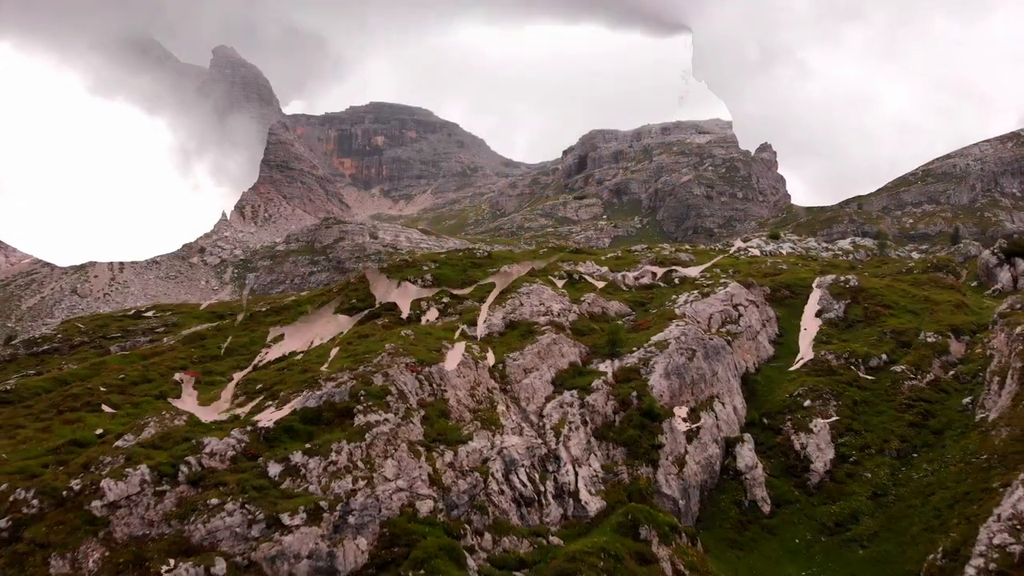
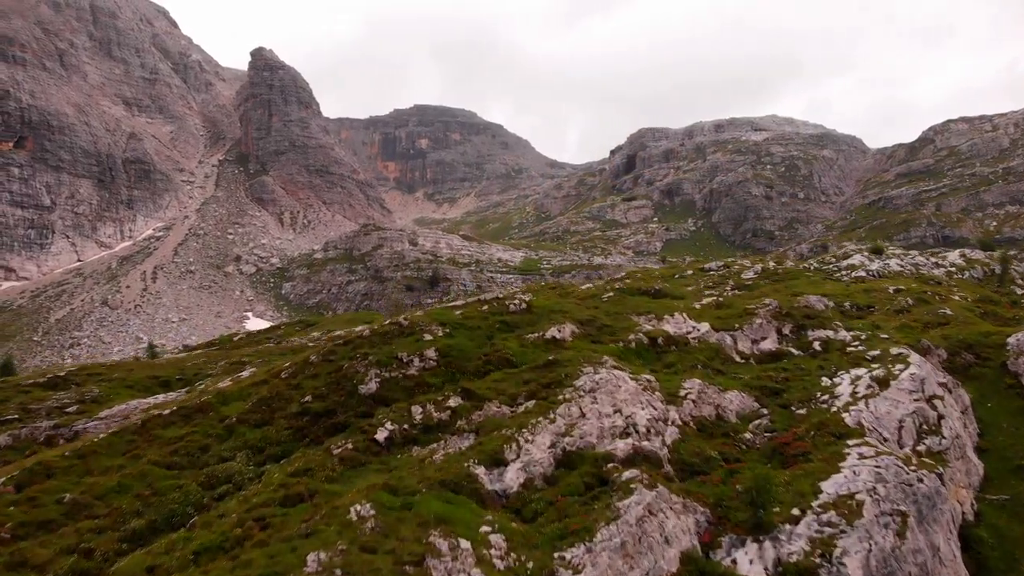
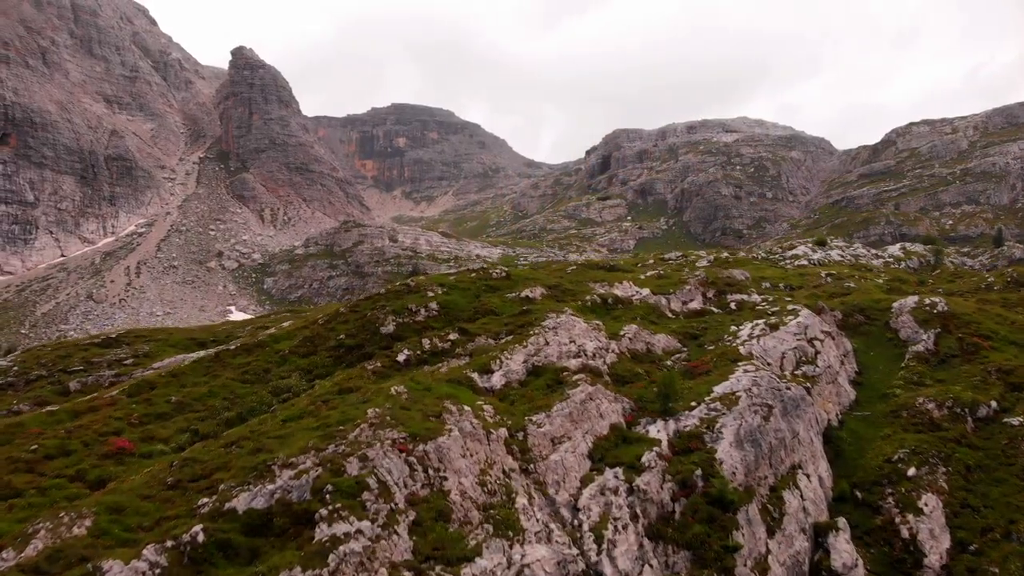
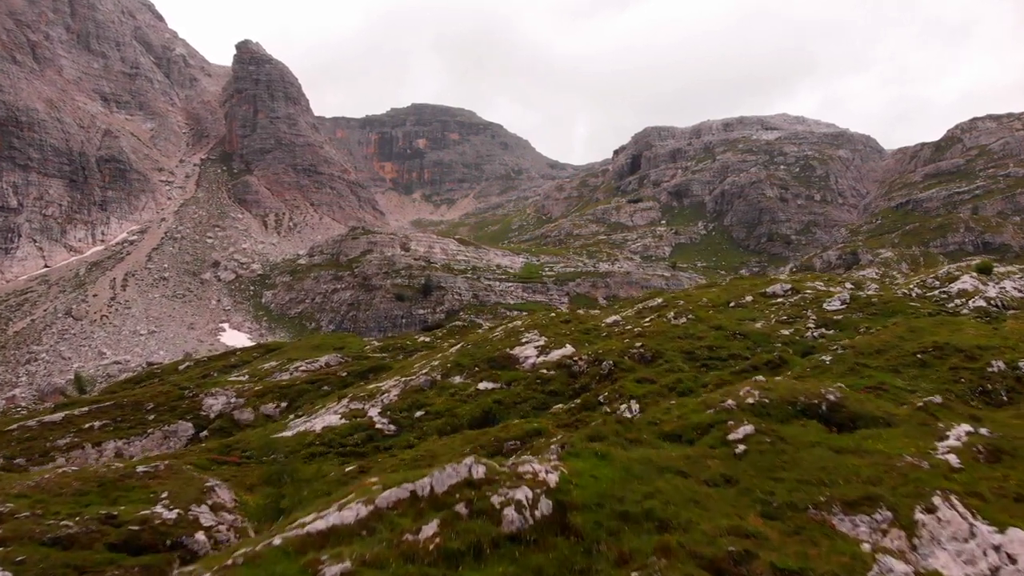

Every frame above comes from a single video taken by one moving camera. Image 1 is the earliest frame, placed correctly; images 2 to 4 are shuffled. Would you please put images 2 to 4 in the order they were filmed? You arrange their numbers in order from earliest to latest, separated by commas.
3, 2, 4
